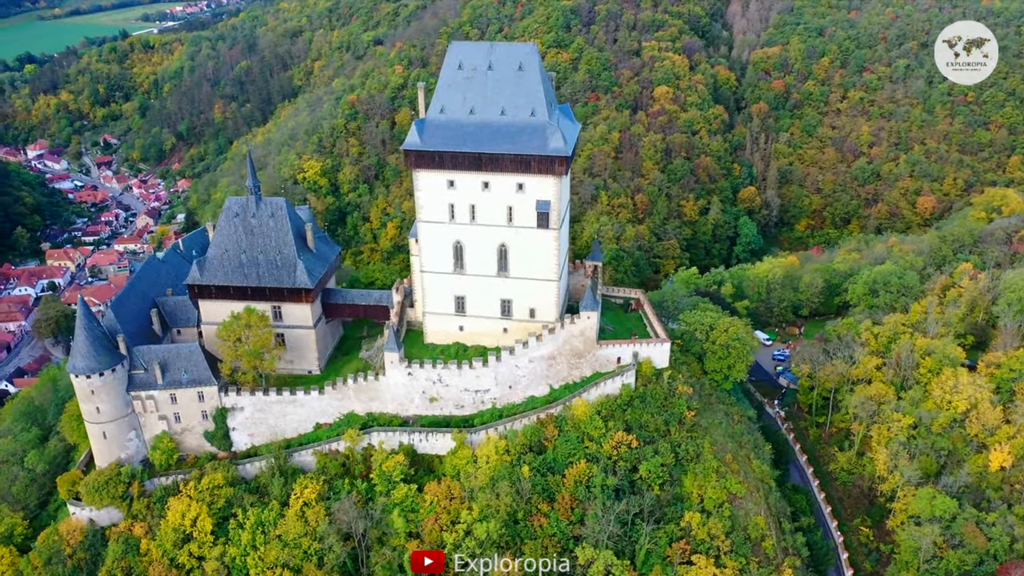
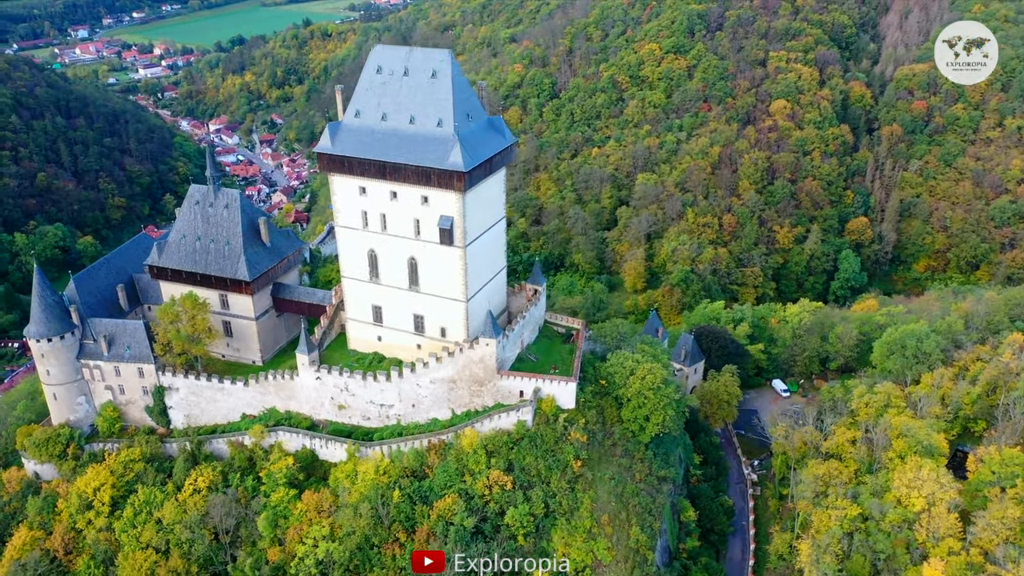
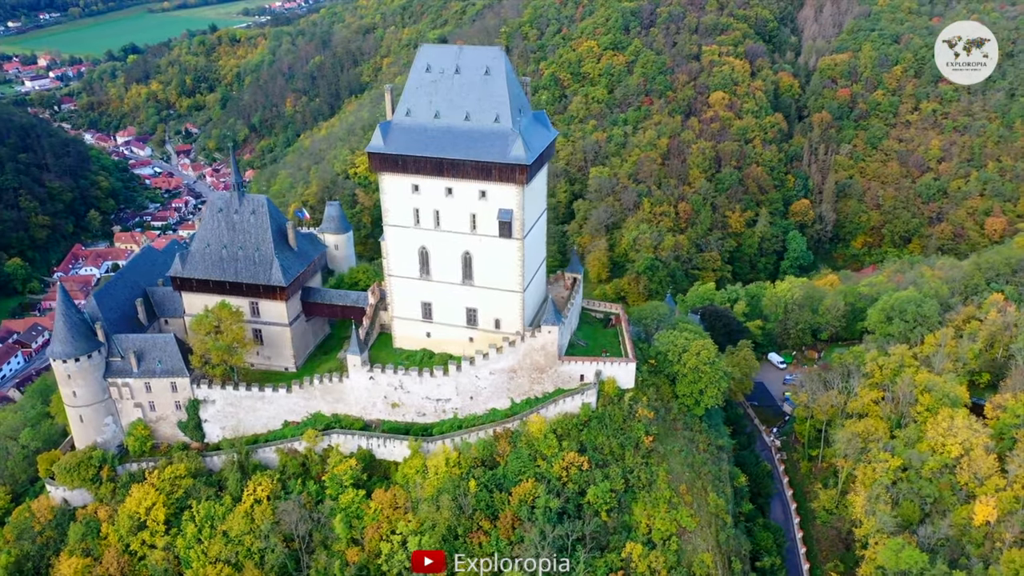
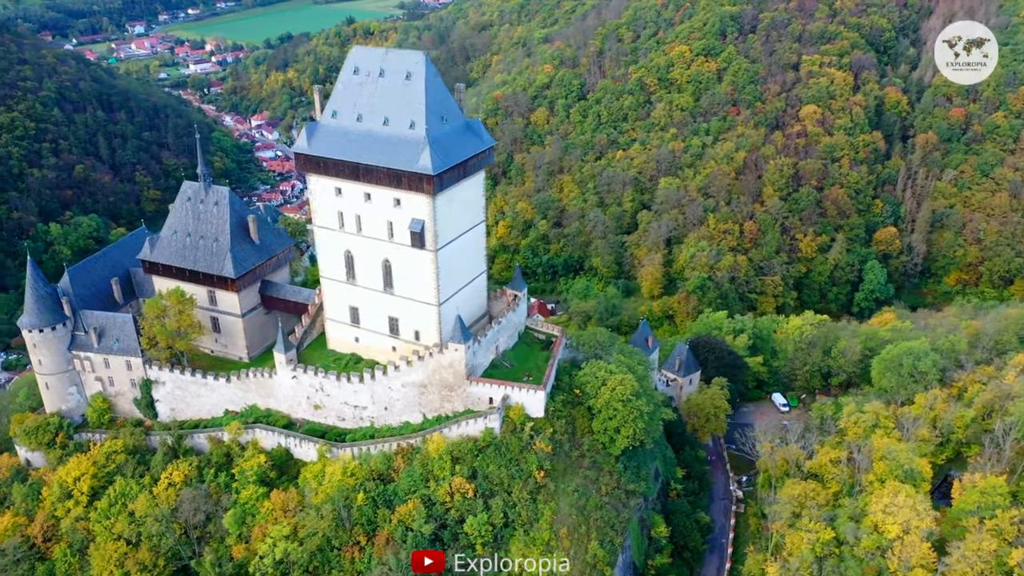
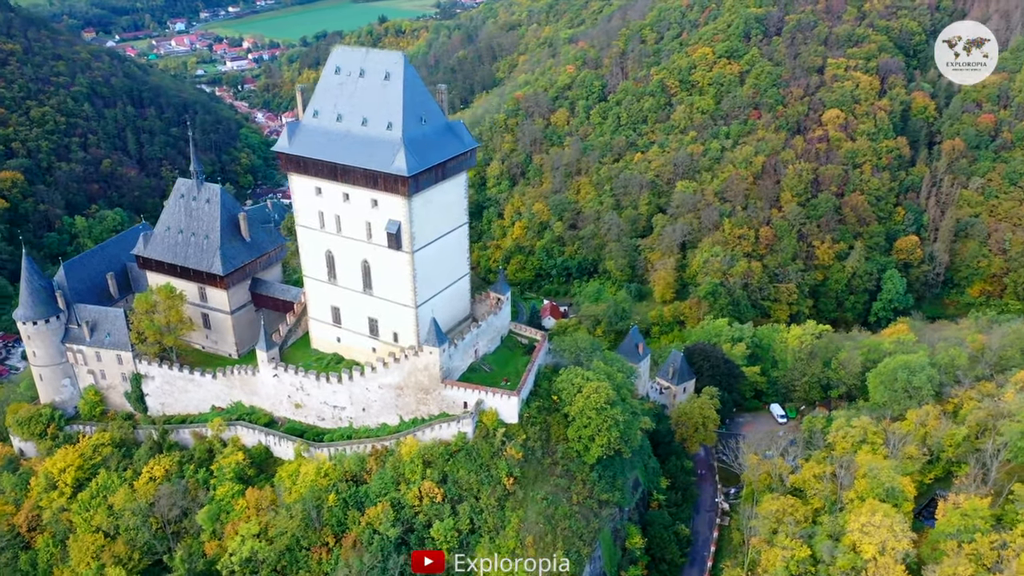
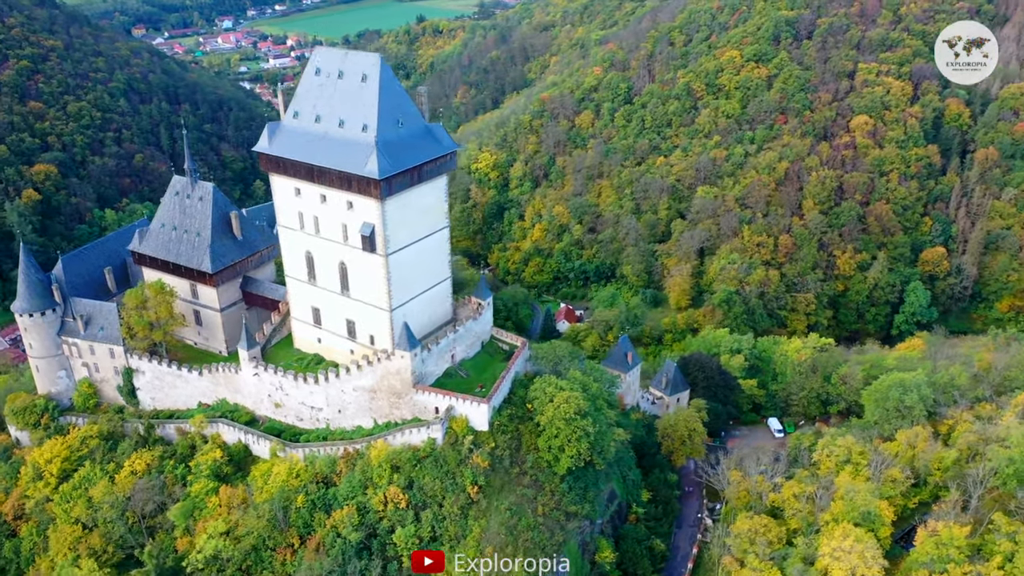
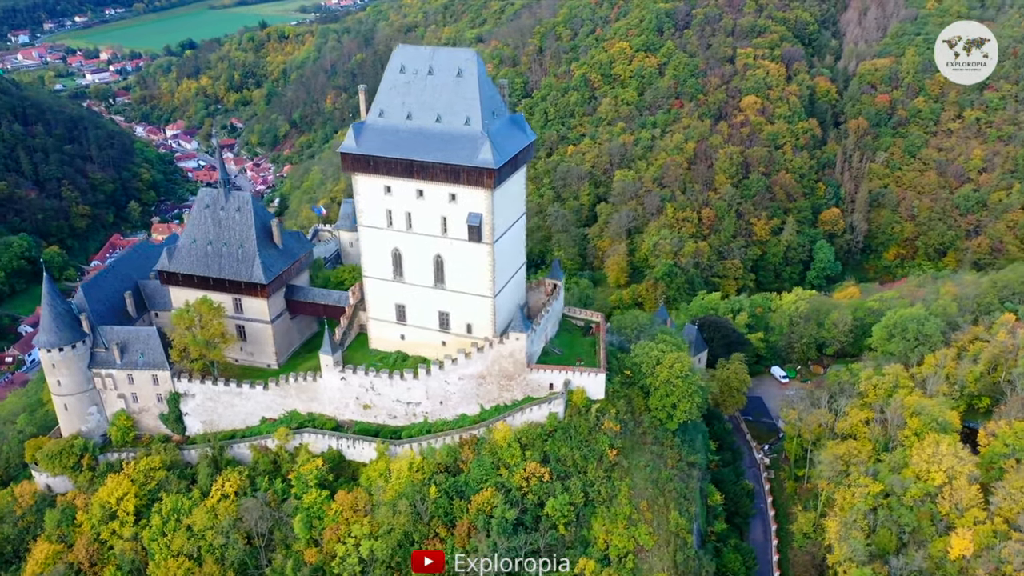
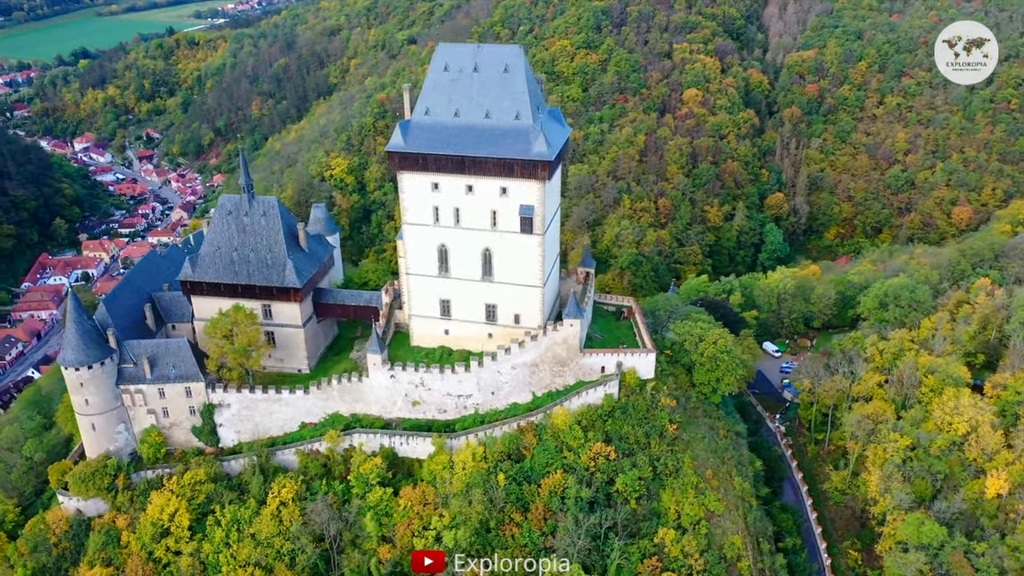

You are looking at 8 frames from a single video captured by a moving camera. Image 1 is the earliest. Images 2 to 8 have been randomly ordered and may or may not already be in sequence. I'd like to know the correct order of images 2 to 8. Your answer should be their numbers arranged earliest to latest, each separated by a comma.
8, 3, 7, 2, 4, 5, 6
